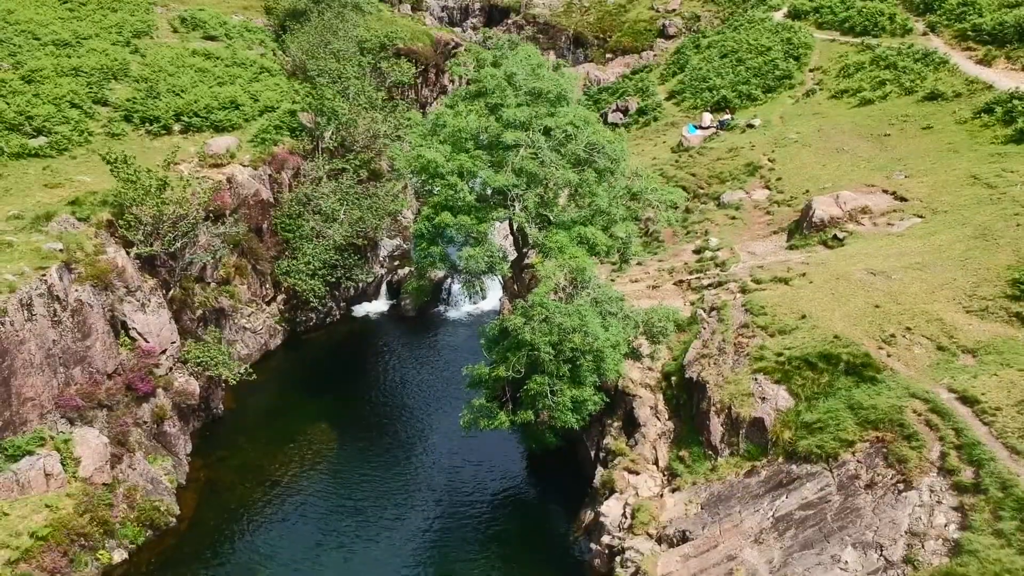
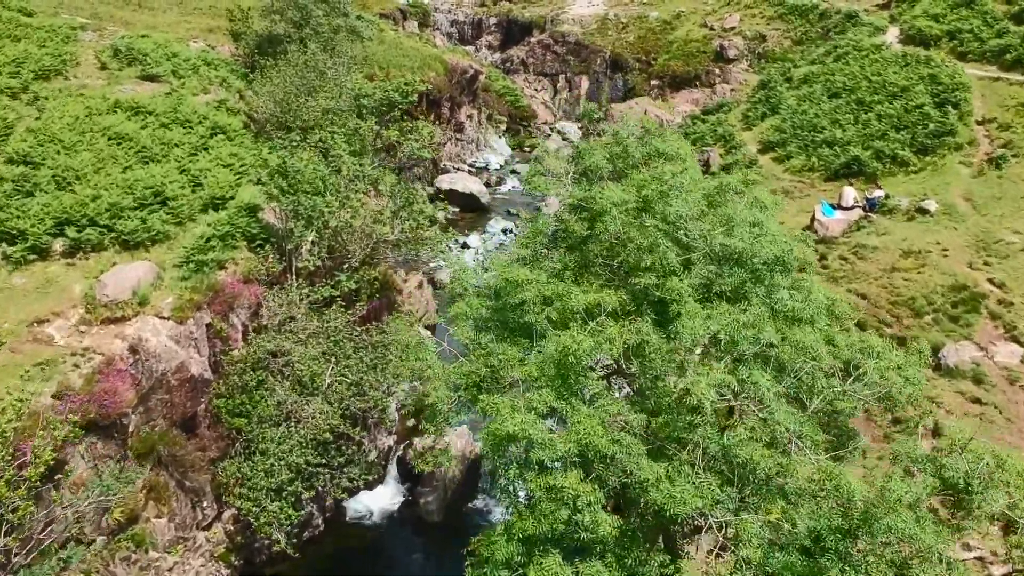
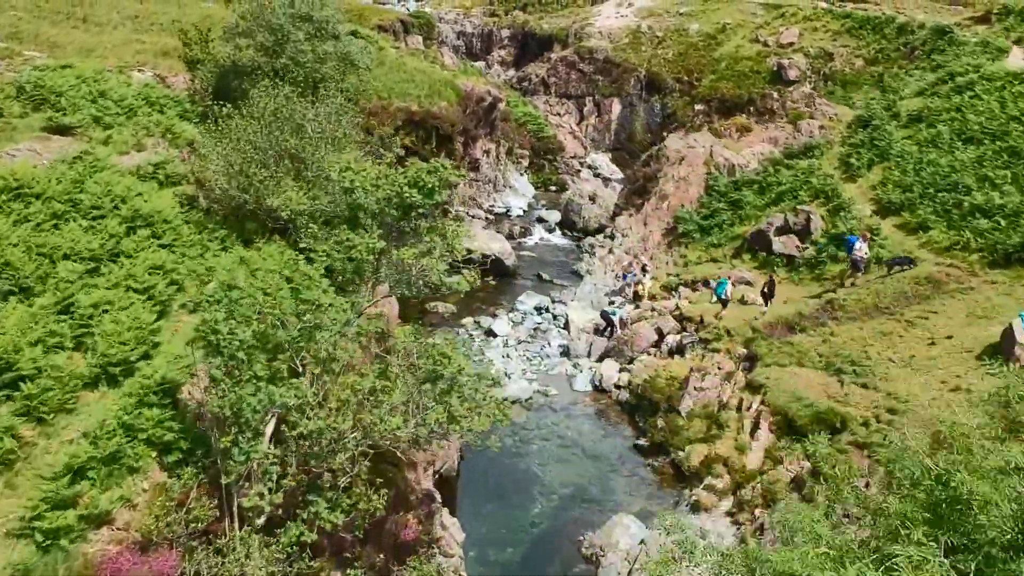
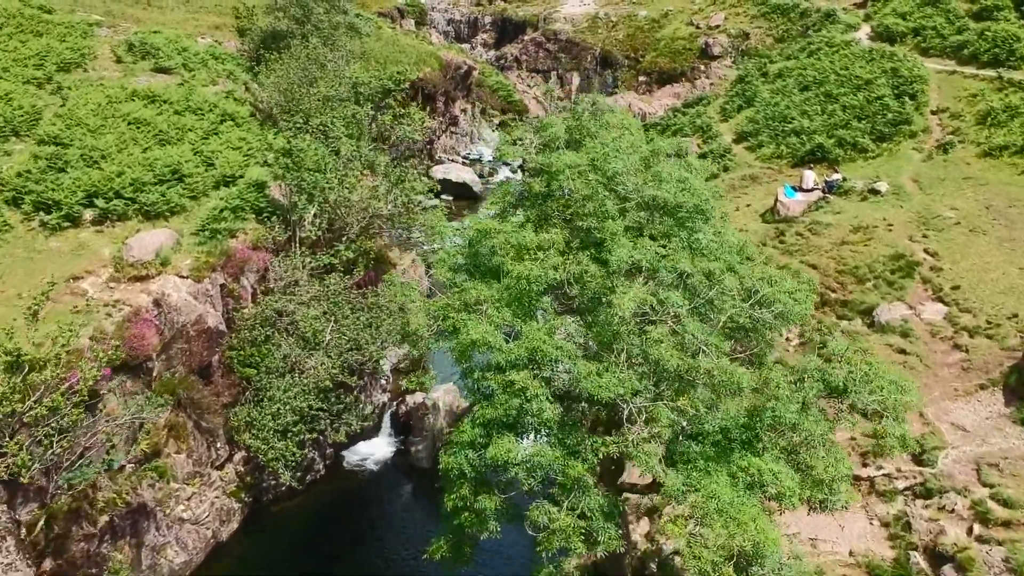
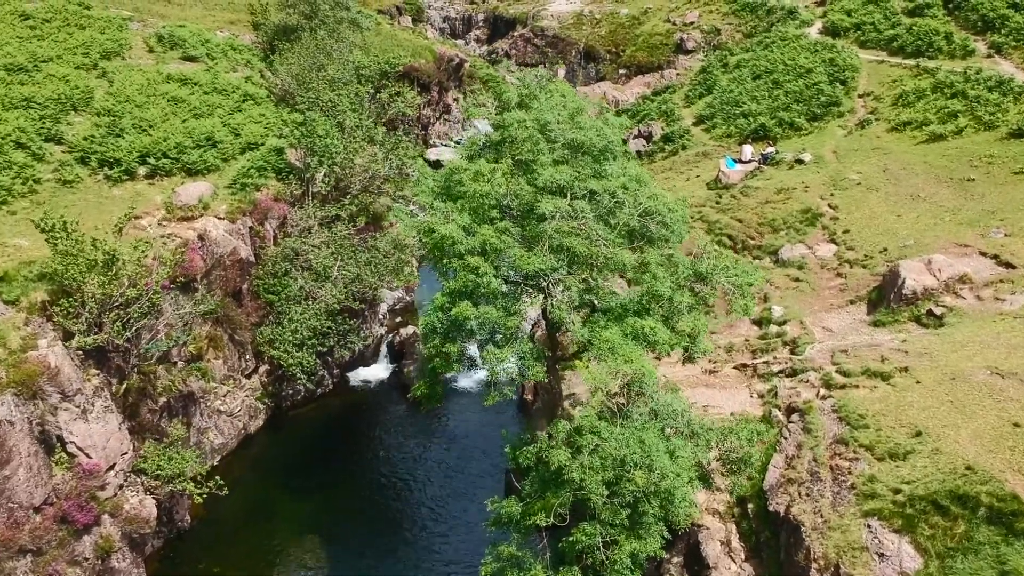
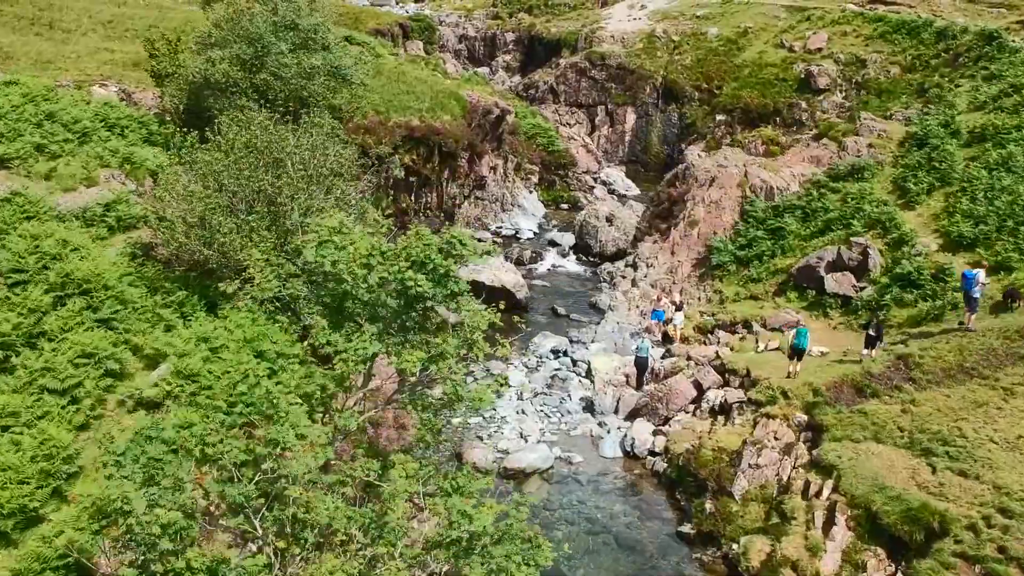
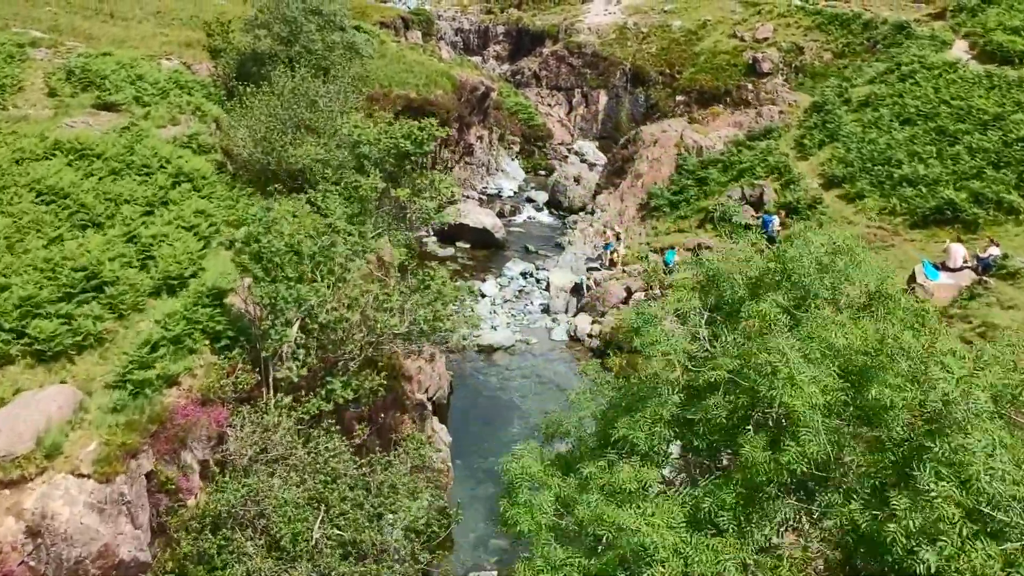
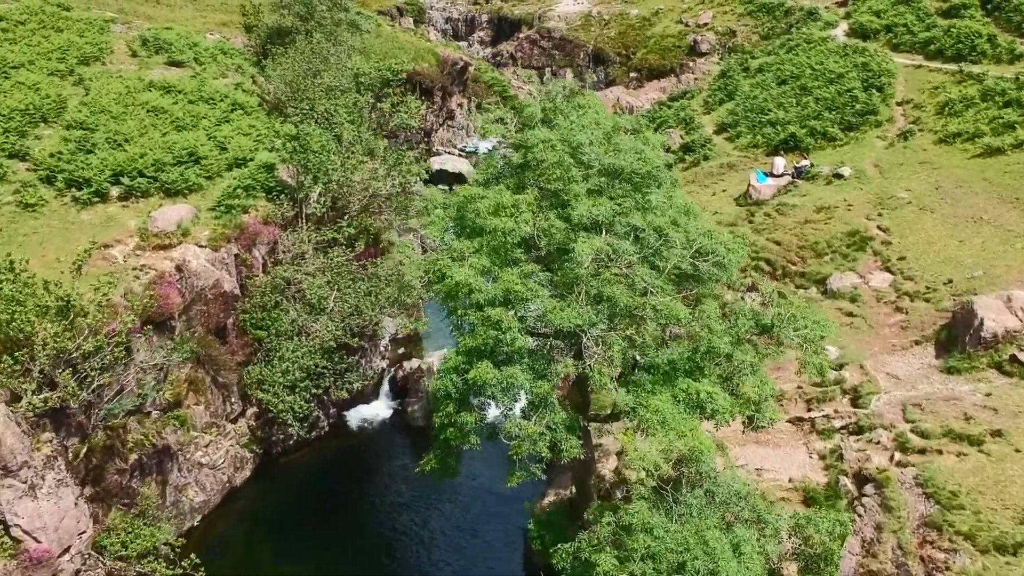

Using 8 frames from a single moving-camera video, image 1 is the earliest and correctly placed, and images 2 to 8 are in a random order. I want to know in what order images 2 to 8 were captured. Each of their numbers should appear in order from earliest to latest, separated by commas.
5, 8, 4, 2, 7, 3, 6
